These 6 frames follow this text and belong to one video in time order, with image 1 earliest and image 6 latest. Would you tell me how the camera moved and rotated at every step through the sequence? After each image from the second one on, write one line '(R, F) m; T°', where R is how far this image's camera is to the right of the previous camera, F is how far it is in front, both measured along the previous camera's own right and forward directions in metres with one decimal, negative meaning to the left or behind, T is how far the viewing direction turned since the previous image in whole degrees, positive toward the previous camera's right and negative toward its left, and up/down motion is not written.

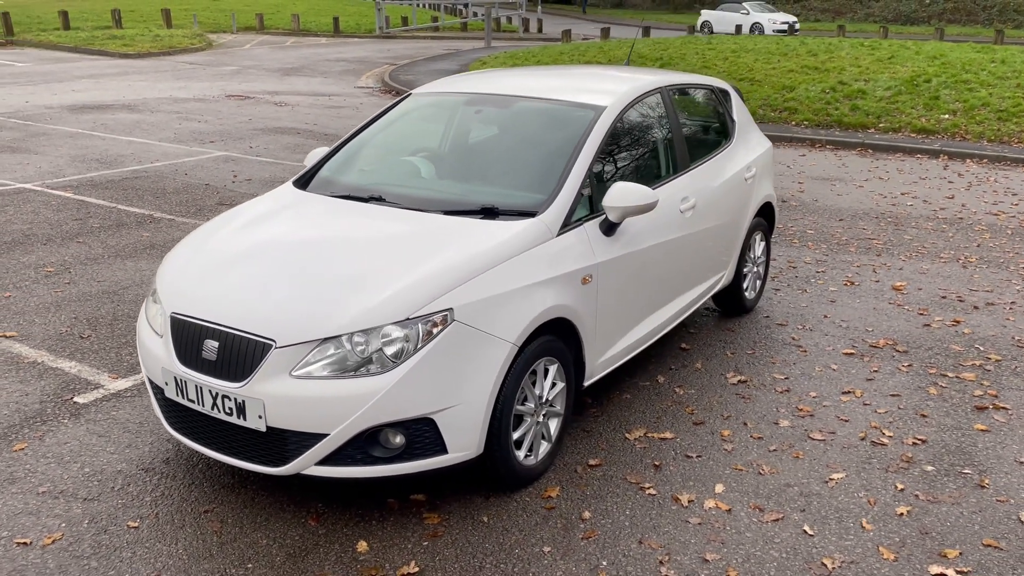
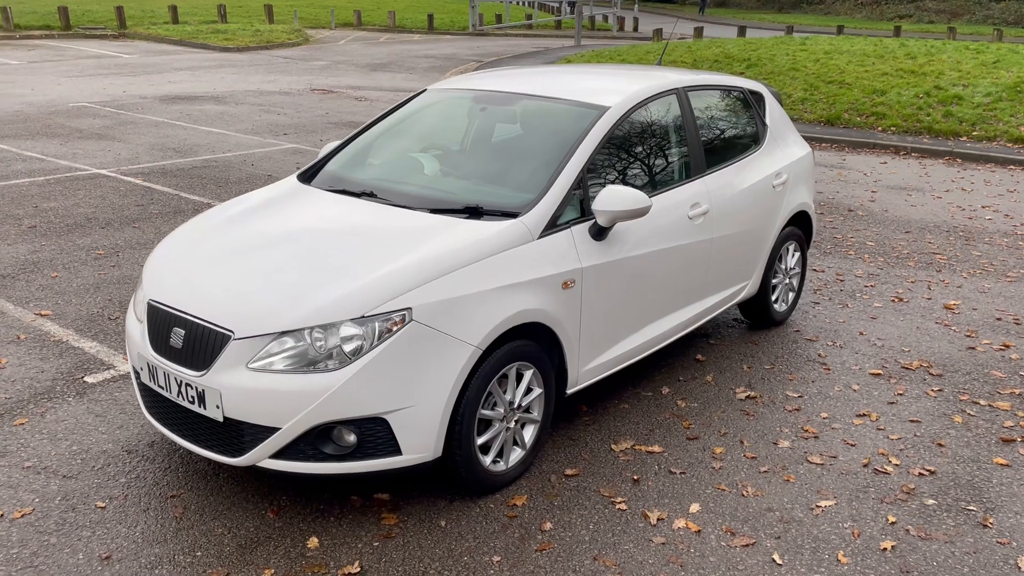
(+0.5, +0.1) m; -6°
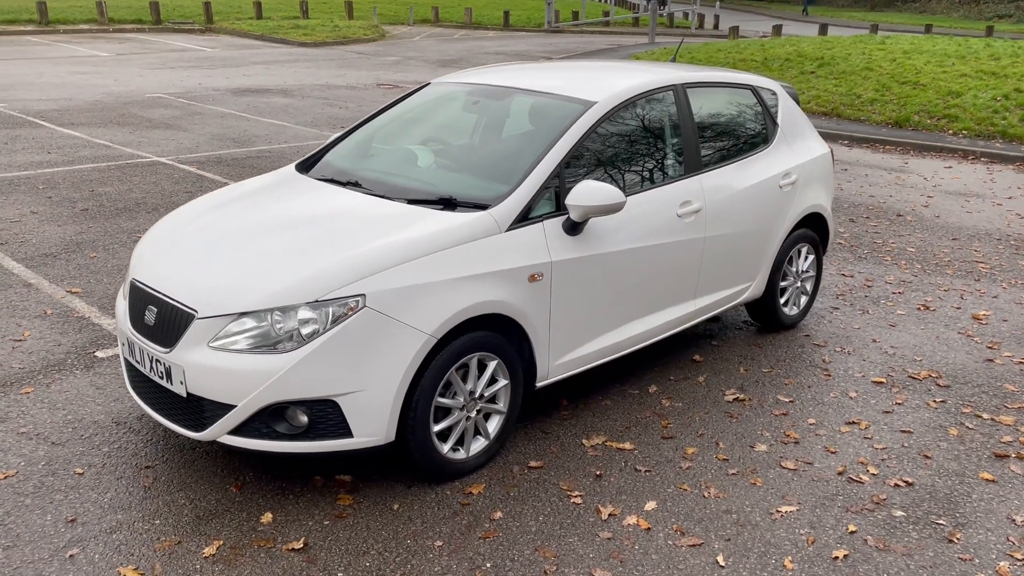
(+0.5, 0.0) m; -5°
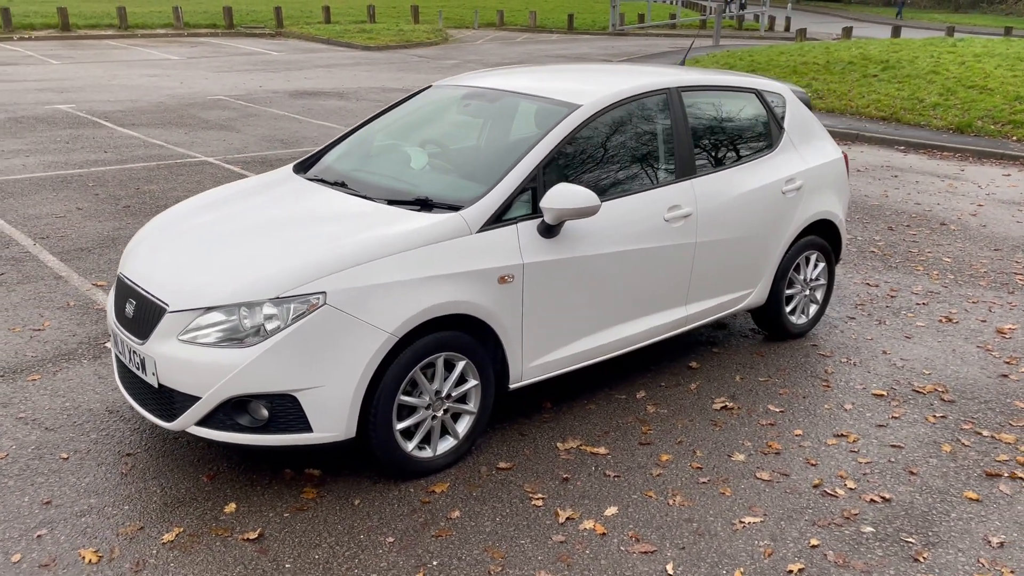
(+0.4, 0.0) m; -5°
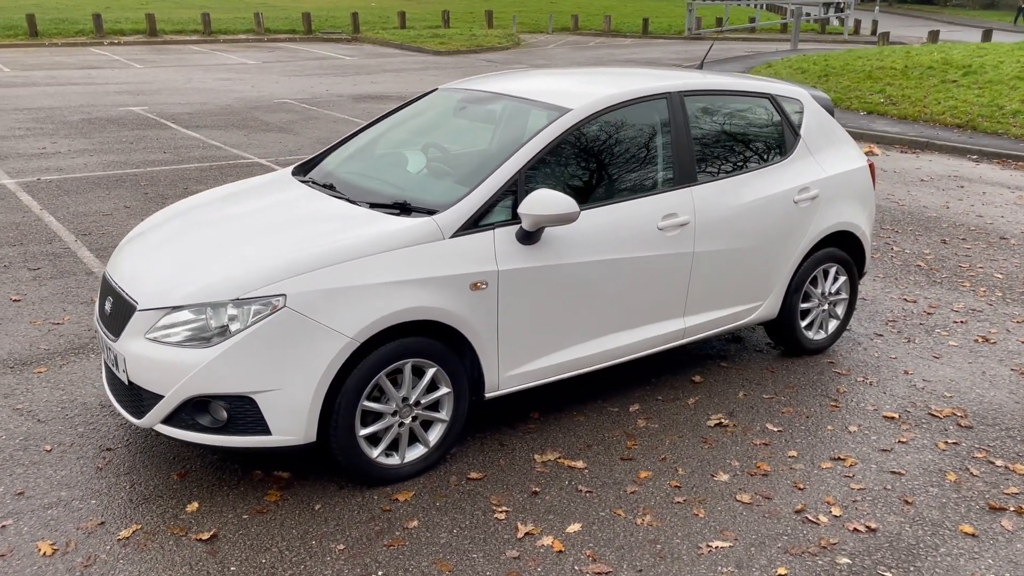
(+0.4, +0.1) m; -5°
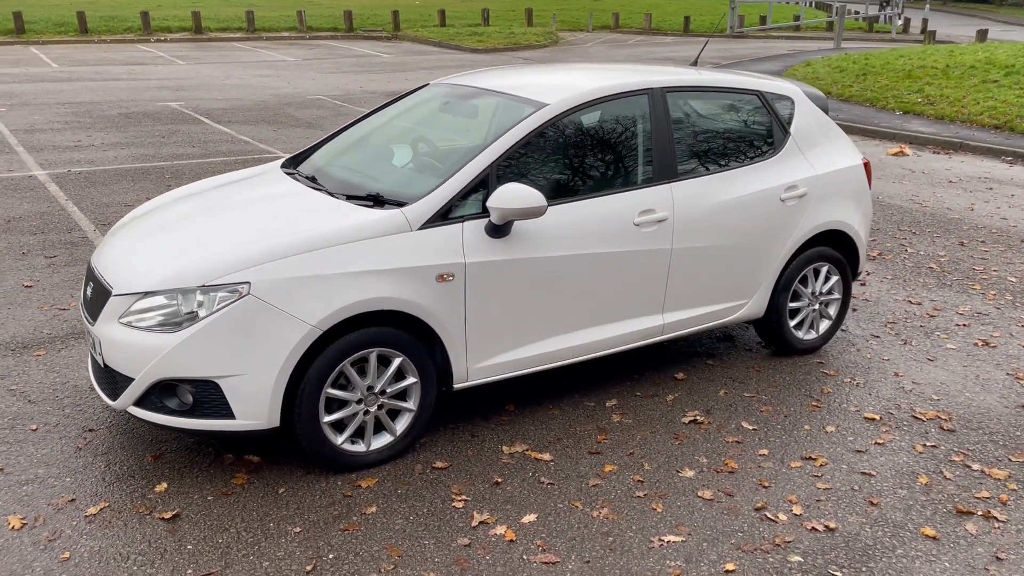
(+0.3, 0.0) m; -3°
